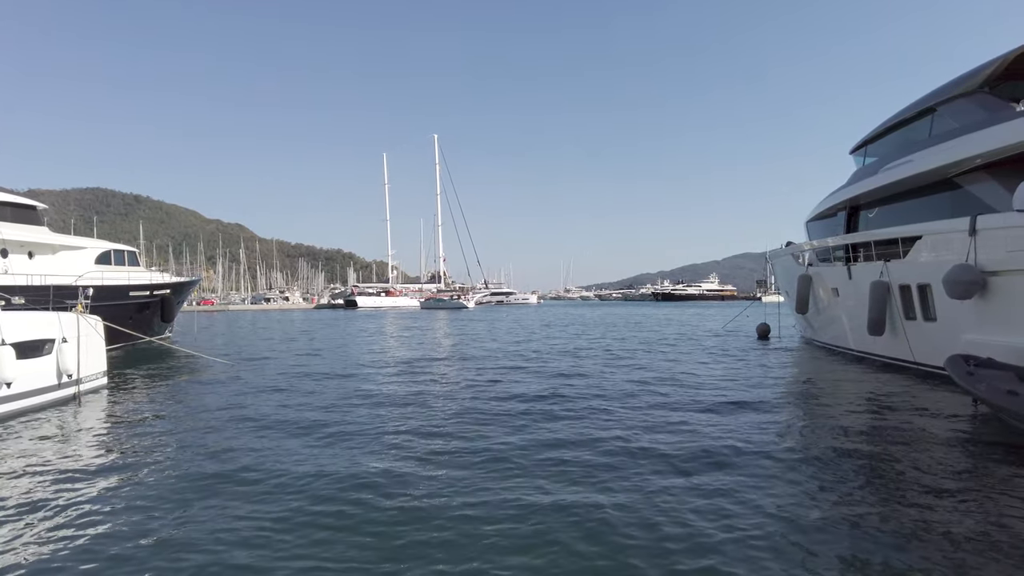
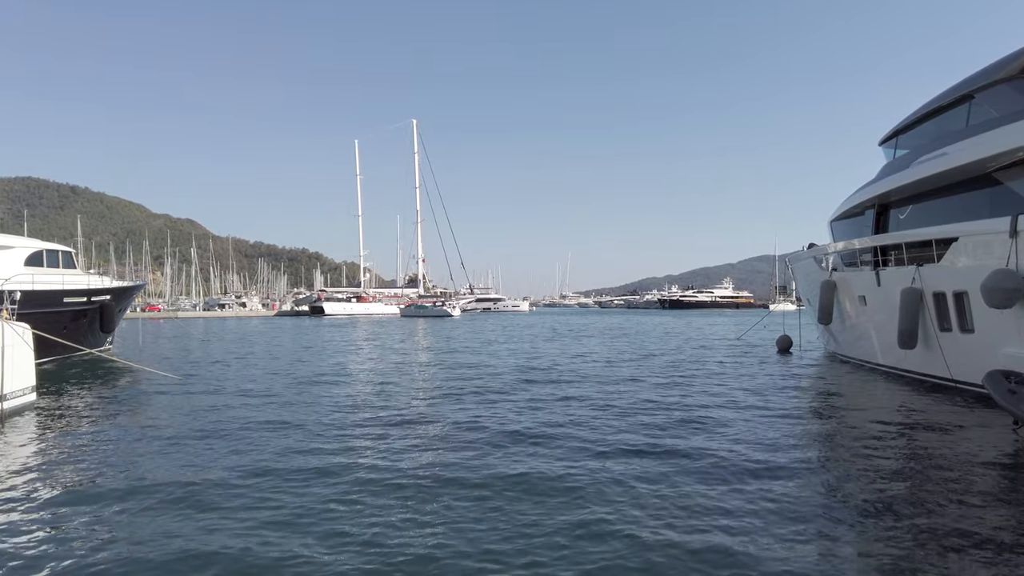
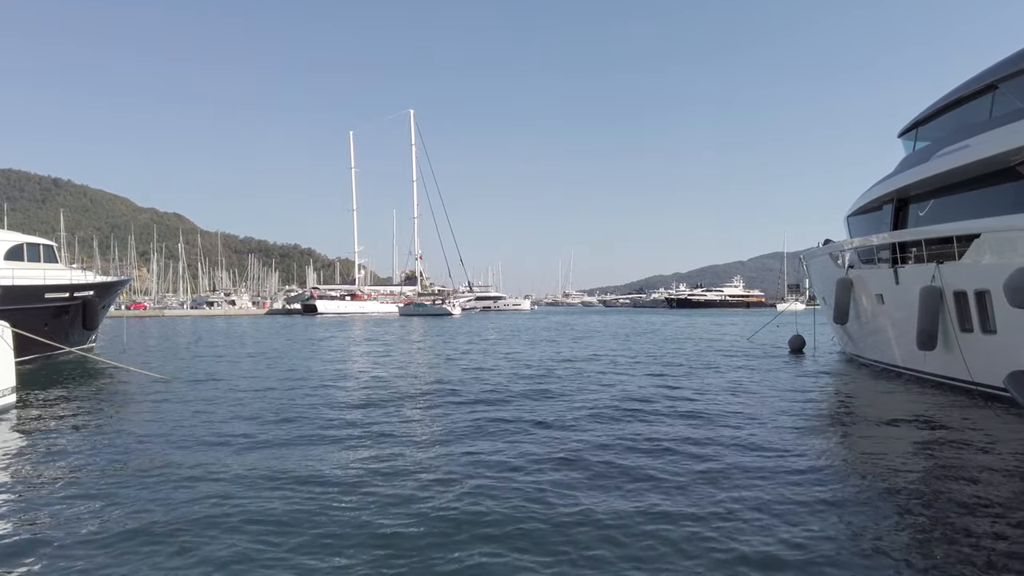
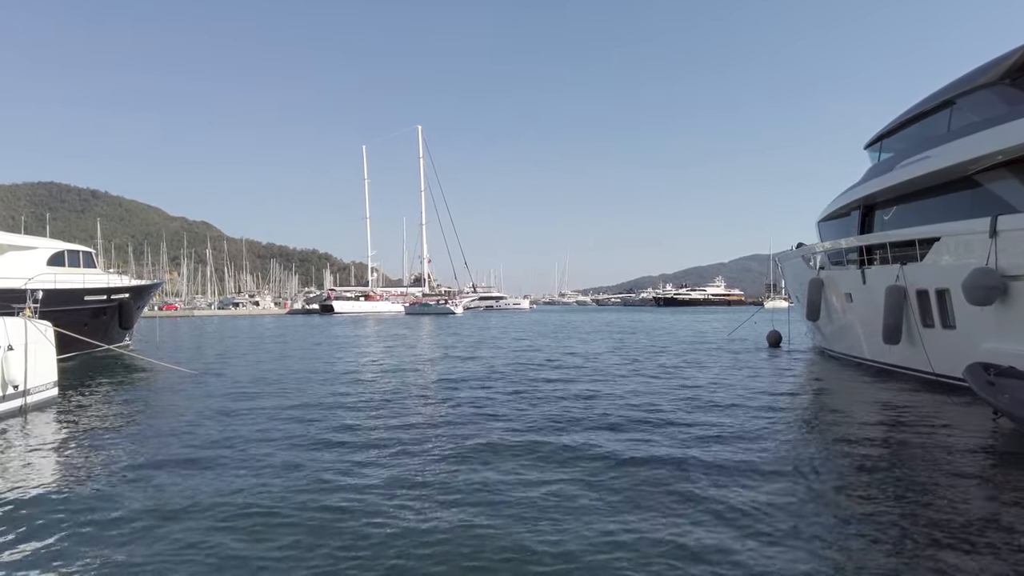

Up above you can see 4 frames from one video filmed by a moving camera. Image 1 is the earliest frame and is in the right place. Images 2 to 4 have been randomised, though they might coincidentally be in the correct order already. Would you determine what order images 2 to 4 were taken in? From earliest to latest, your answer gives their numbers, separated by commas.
4, 2, 3
